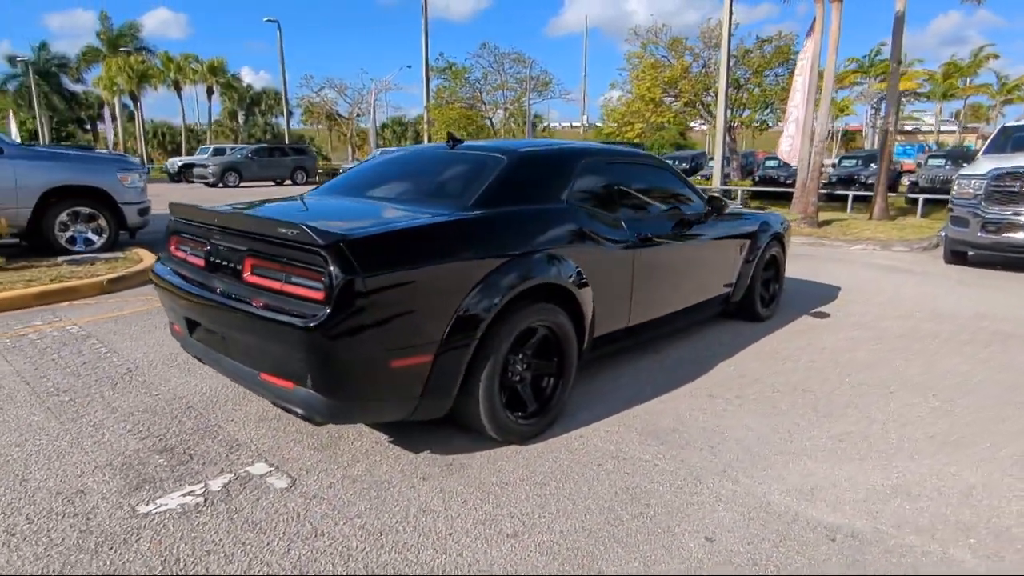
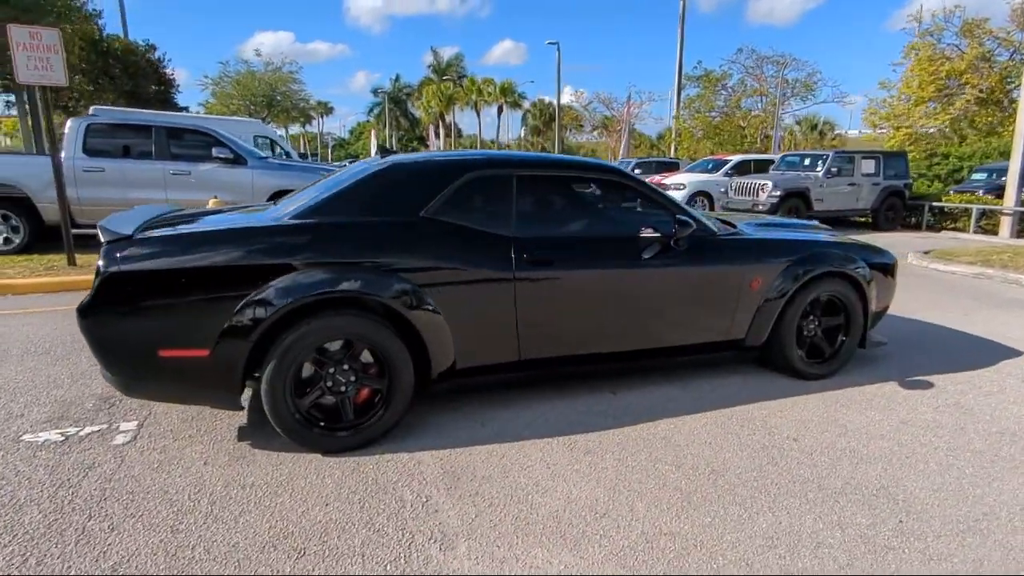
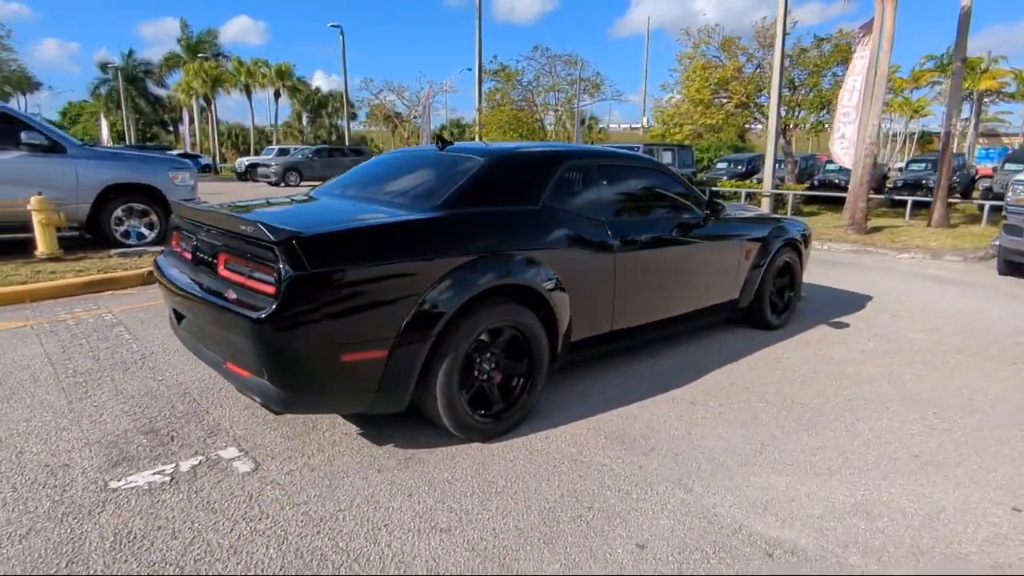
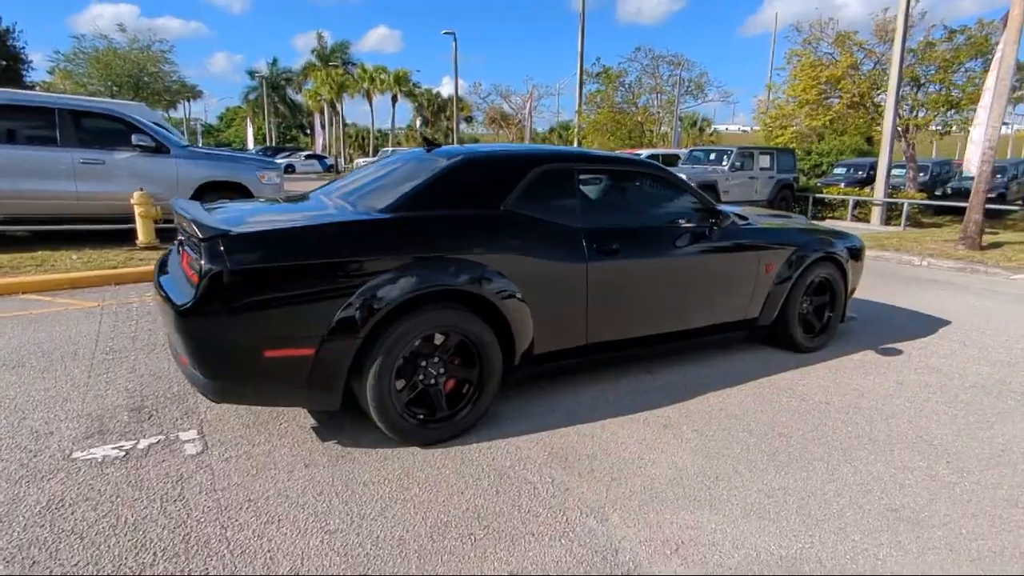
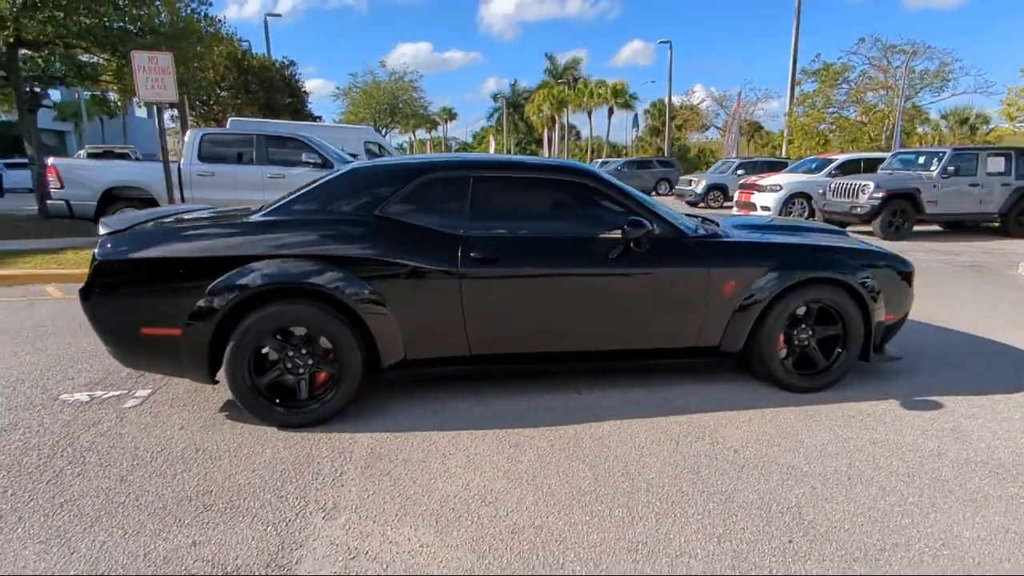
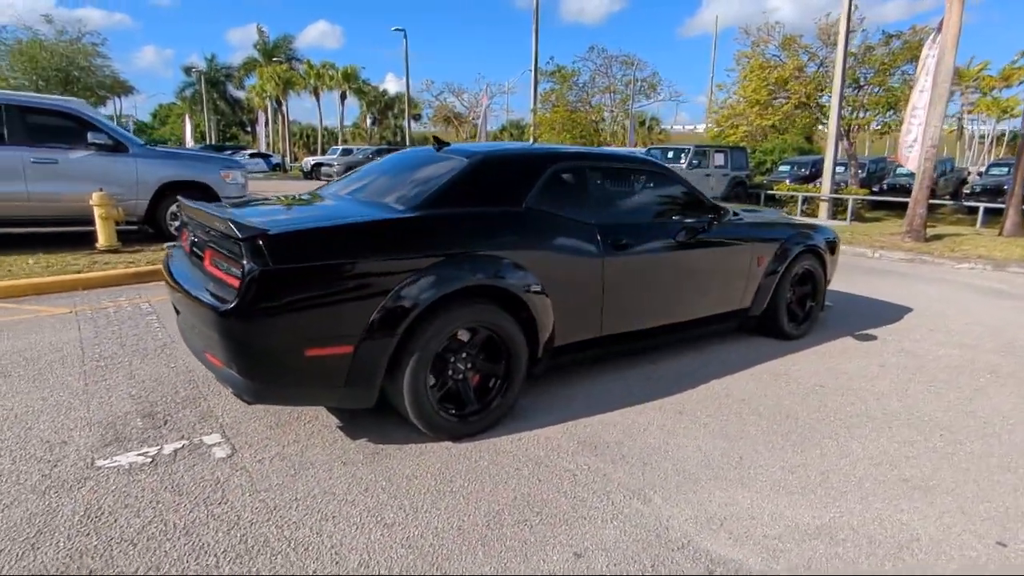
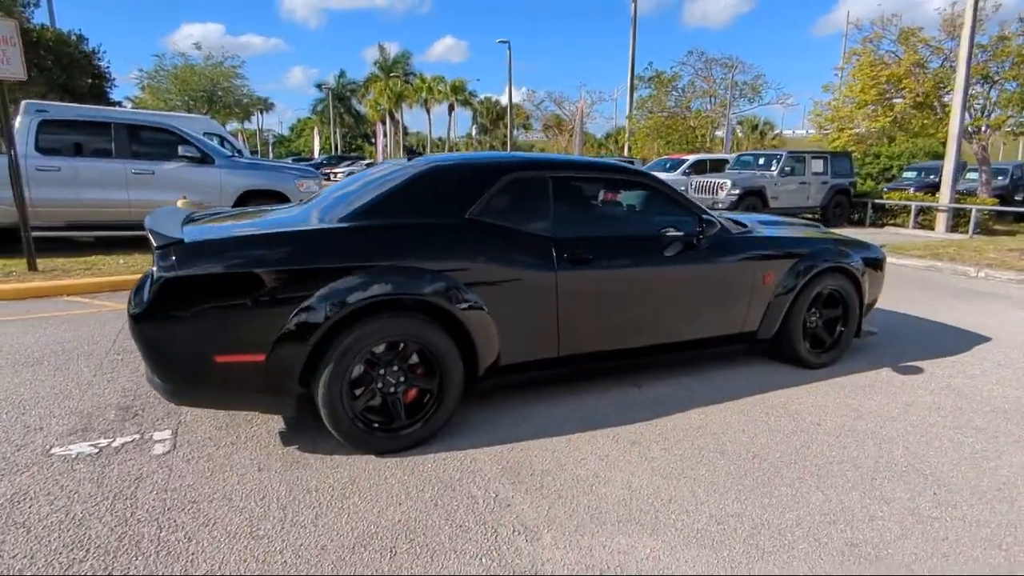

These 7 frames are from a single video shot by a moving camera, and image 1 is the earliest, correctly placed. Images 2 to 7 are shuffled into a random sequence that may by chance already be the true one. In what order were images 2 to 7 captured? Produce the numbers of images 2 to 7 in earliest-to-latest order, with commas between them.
3, 6, 4, 7, 2, 5
